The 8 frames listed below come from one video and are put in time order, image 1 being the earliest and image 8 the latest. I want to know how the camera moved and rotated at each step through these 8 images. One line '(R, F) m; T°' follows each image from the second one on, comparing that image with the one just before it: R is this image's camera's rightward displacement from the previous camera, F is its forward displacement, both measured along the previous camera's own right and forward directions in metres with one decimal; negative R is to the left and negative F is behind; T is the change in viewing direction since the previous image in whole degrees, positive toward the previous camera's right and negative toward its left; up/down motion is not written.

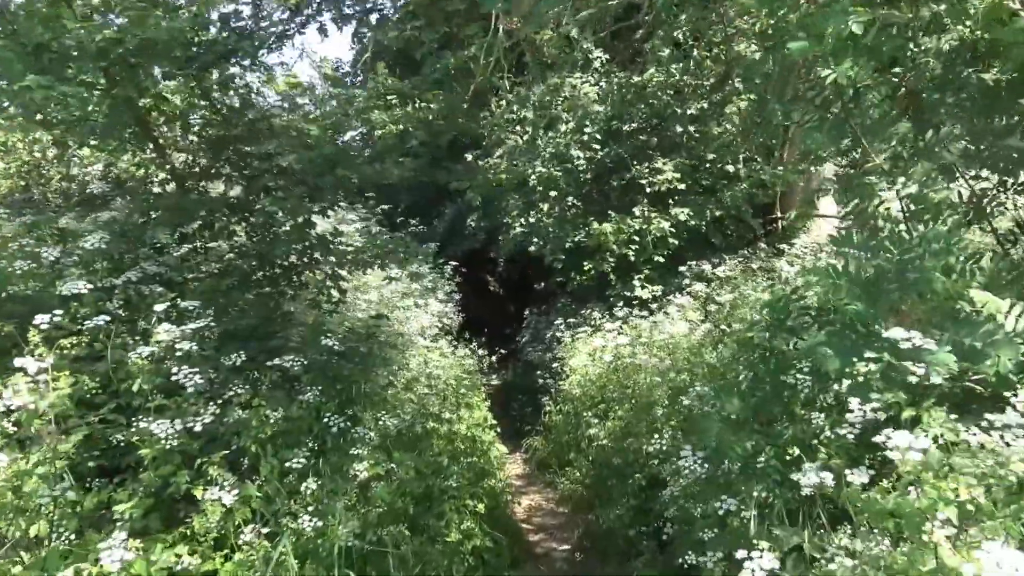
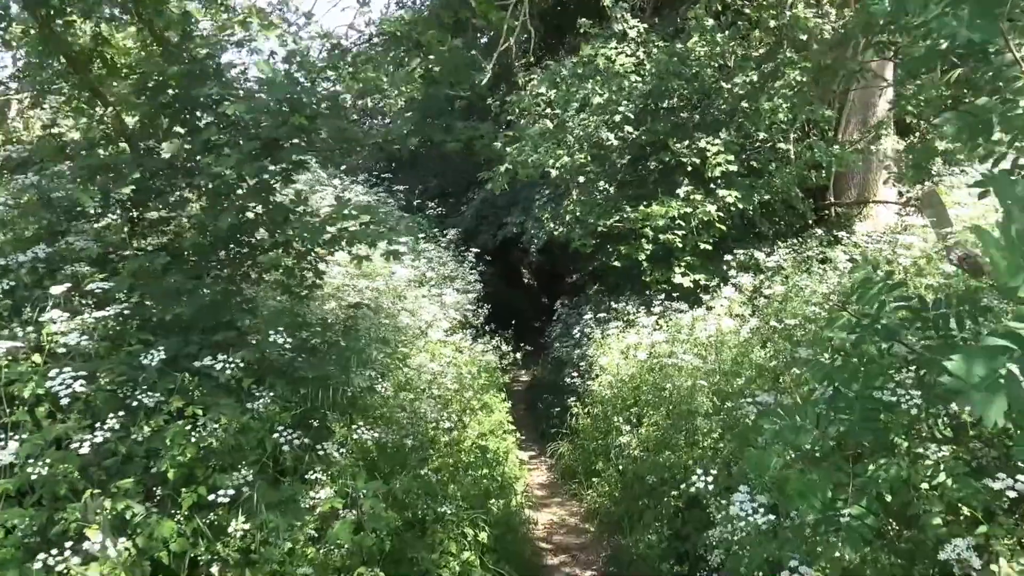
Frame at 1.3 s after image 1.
(+0.1, +0.8) m; -3°
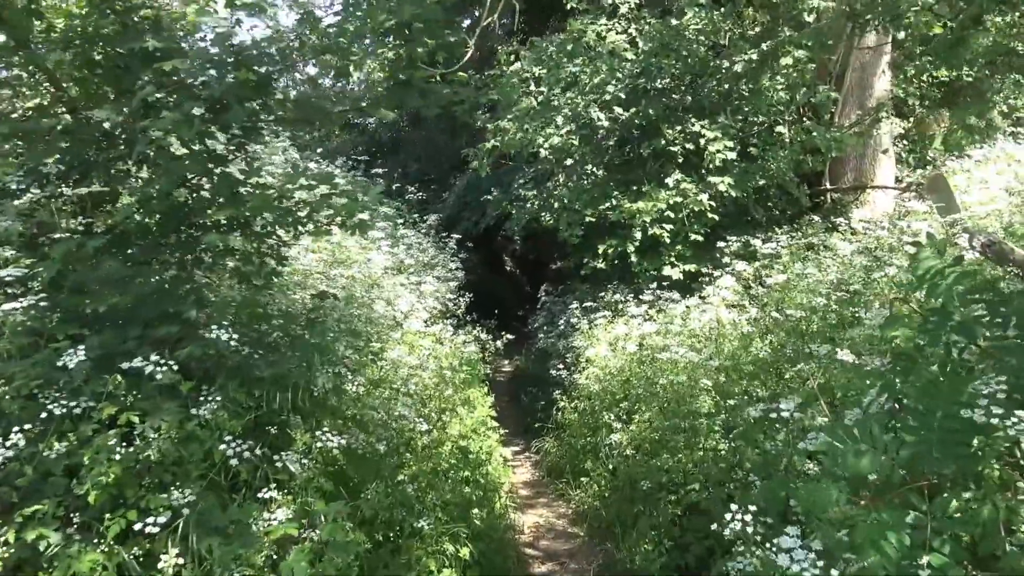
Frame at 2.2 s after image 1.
(0.0, +0.4) m; +1°
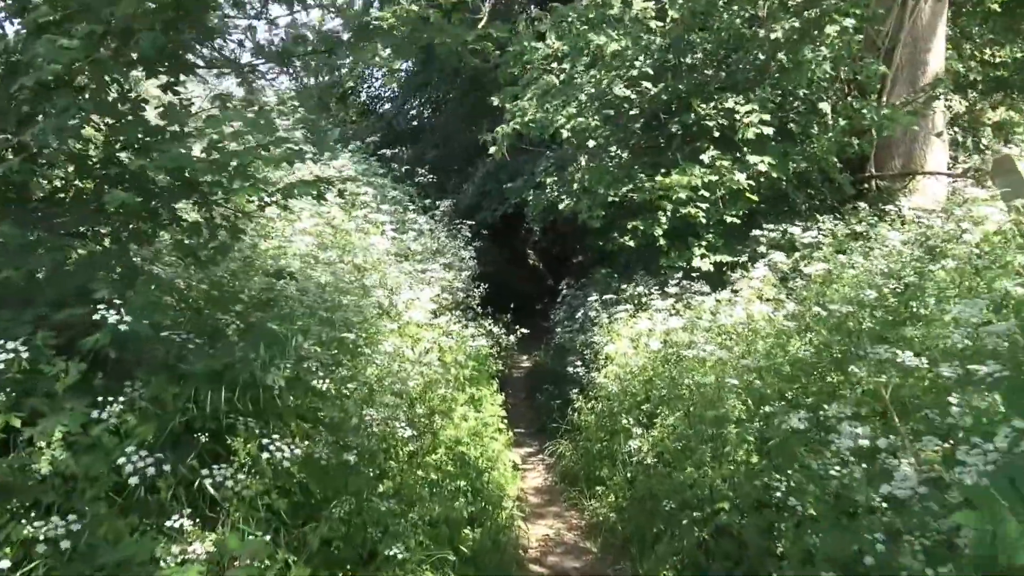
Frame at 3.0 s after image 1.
(+0.1, +0.6) m; -2°
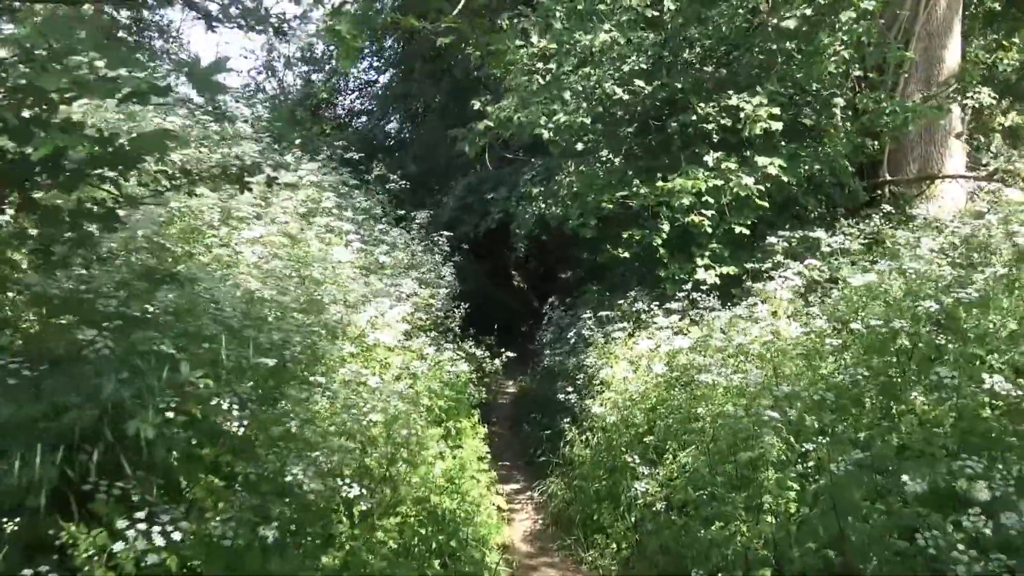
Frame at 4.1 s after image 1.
(0.0, +0.8) m; +1°
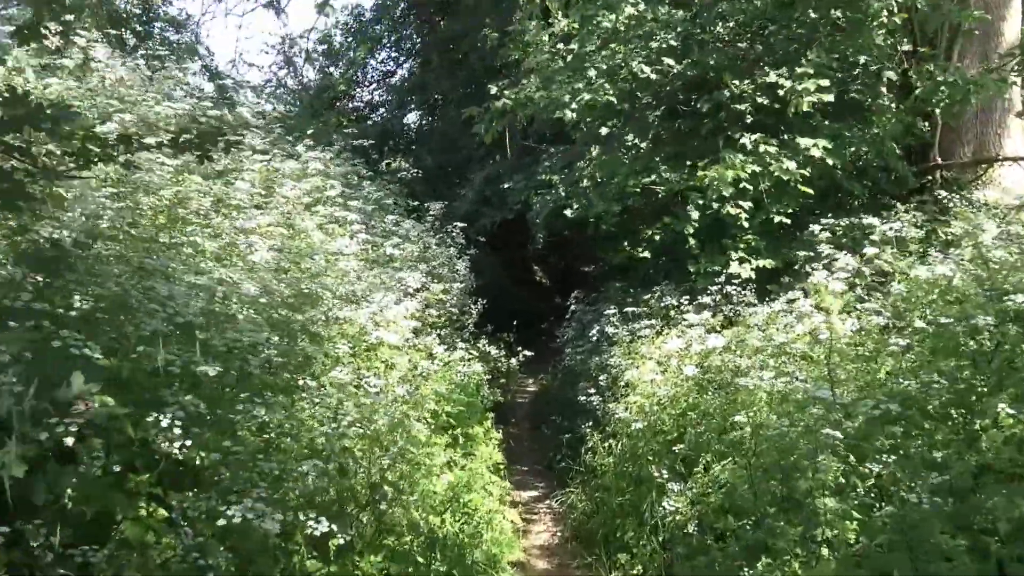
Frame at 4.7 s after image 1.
(0.0, +0.5) m; -2°
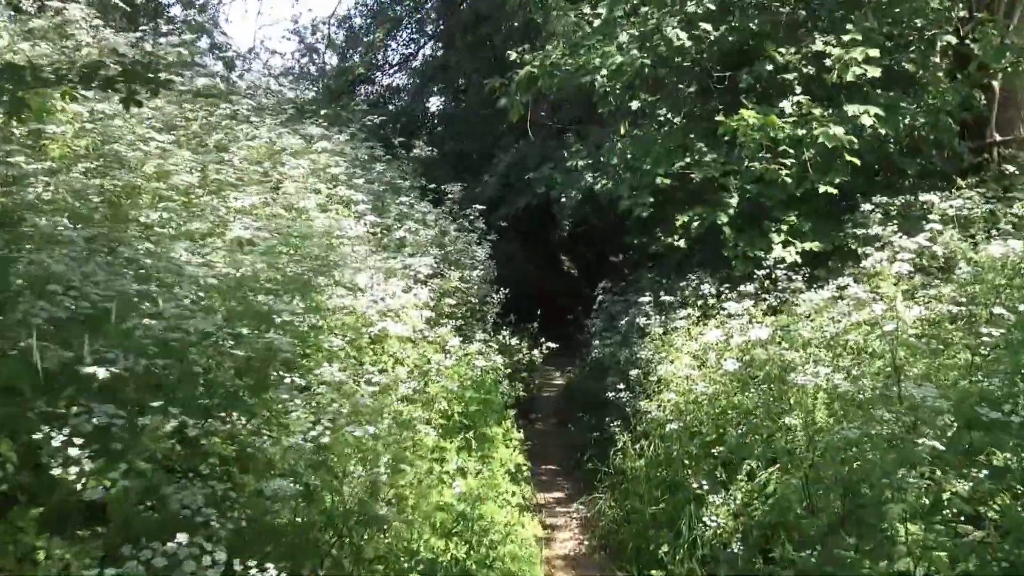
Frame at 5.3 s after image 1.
(0.0, +0.5) m; -2°
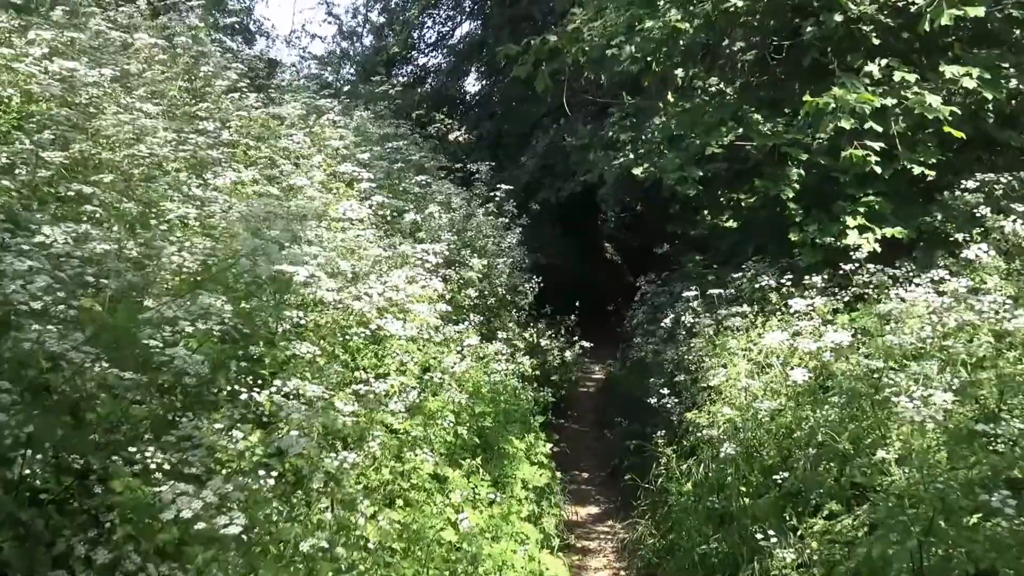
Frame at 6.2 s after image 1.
(+0.1, +0.7) m; -3°
